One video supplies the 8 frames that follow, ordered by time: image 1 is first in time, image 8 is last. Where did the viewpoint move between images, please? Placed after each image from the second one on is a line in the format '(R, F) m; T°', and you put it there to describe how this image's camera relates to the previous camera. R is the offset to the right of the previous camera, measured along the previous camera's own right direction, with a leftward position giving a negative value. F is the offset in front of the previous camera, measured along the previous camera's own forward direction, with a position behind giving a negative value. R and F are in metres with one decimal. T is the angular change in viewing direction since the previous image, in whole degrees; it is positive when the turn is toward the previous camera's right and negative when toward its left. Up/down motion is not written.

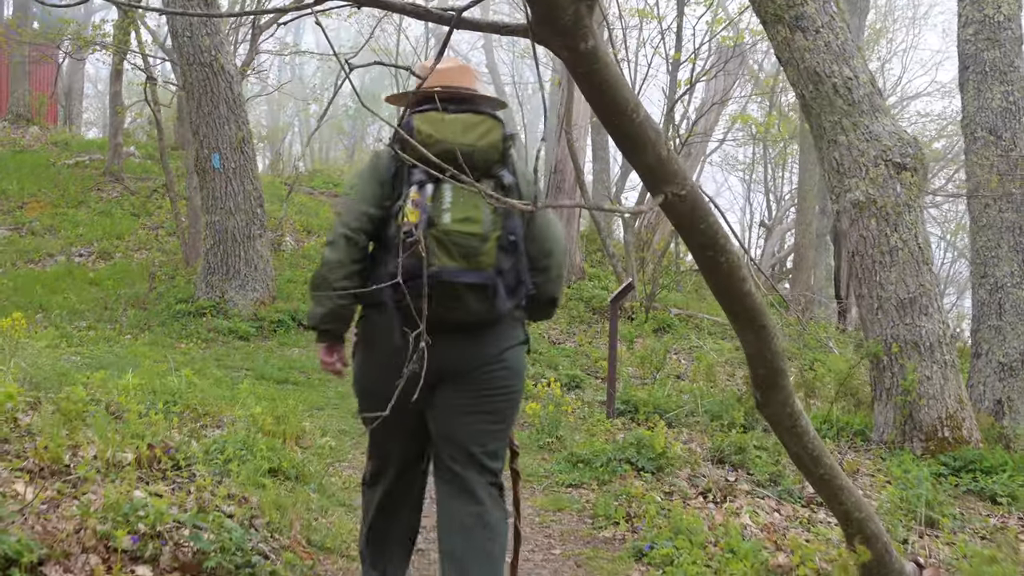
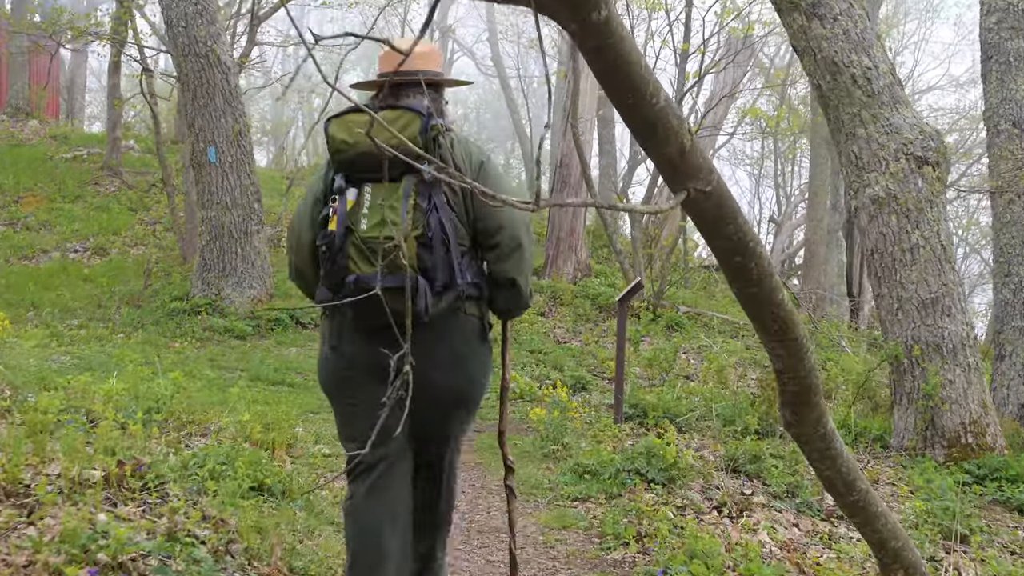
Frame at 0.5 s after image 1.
(0.0, +0.3) m; 0°
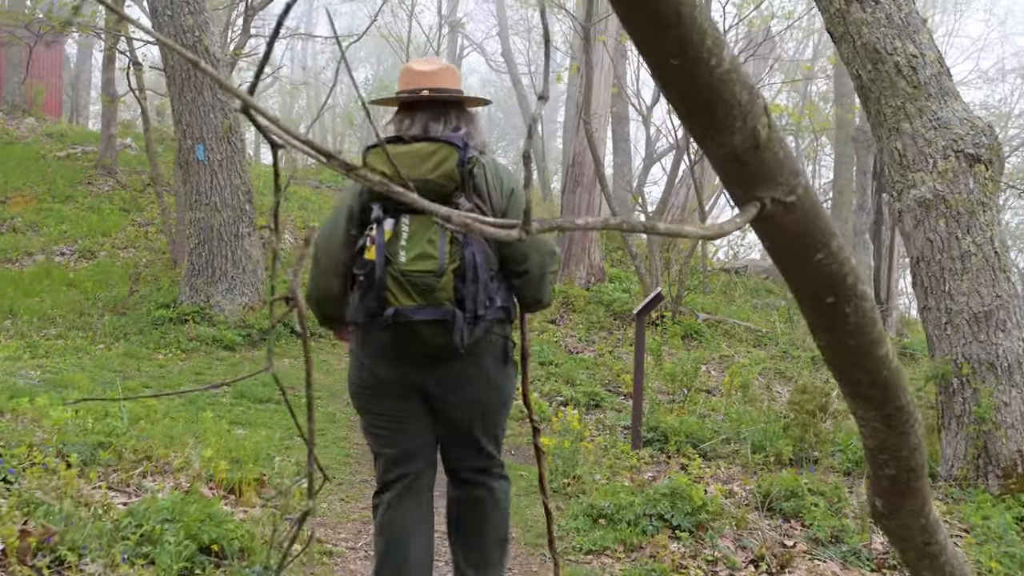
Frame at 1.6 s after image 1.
(0.0, +0.7) m; -1°
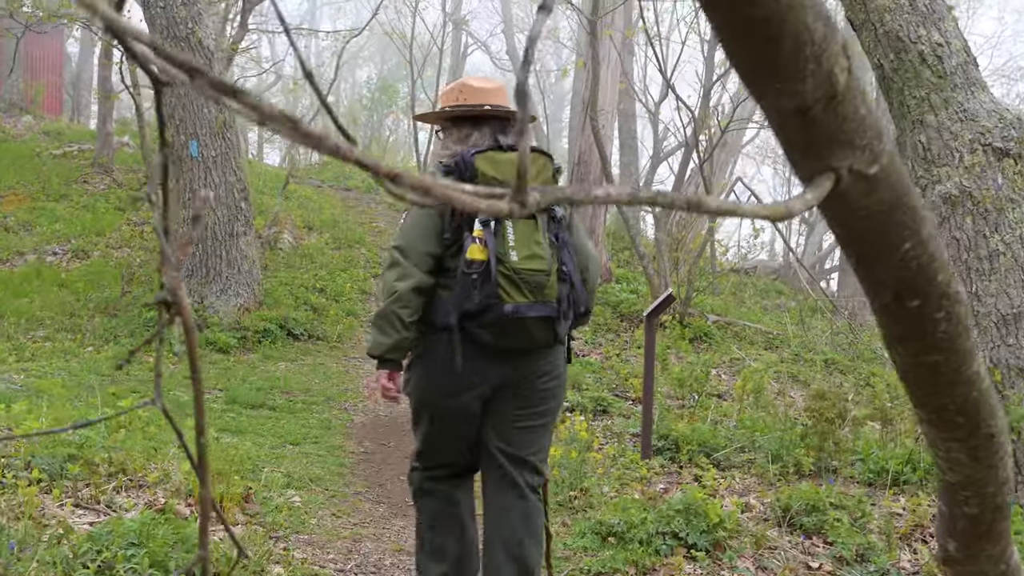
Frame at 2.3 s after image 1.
(0.0, +0.3) m; 0°
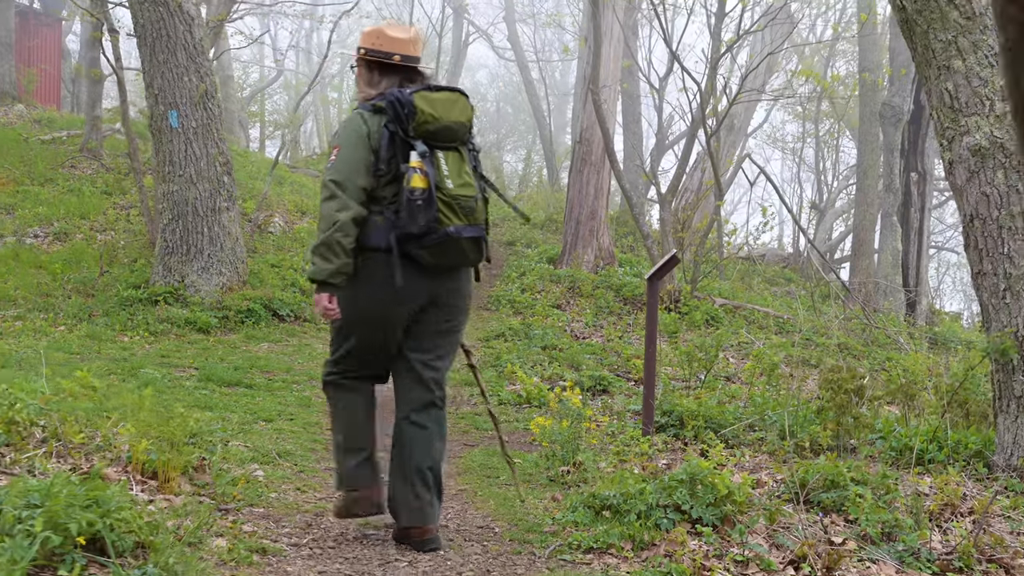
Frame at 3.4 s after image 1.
(+0.1, +0.5) m; -1°
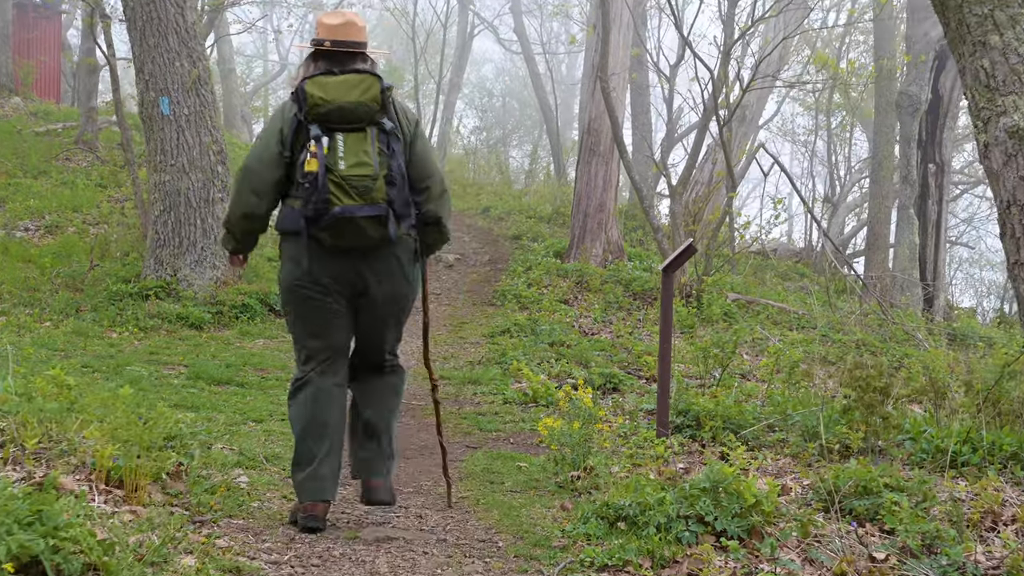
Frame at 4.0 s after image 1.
(0.0, +0.4) m; 0°
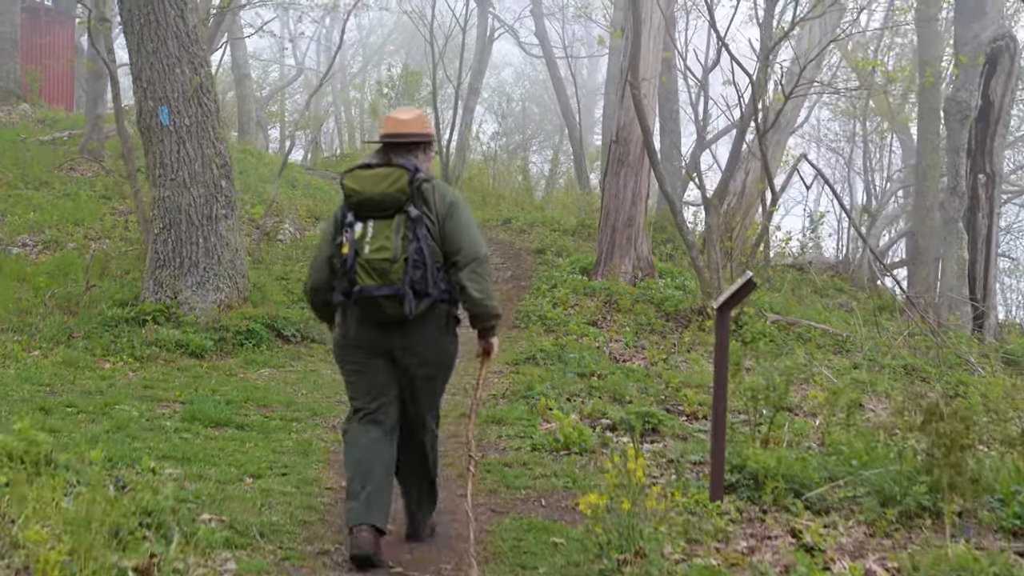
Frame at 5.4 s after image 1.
(-0.1, +0.7) m; -1°
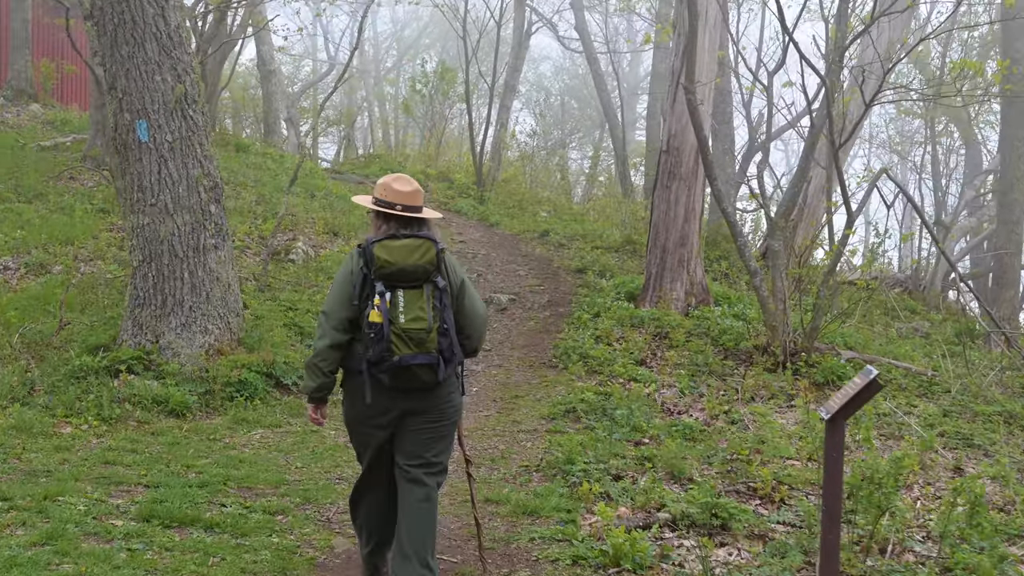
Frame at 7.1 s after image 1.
(0.0, +1.3) m; -2°
